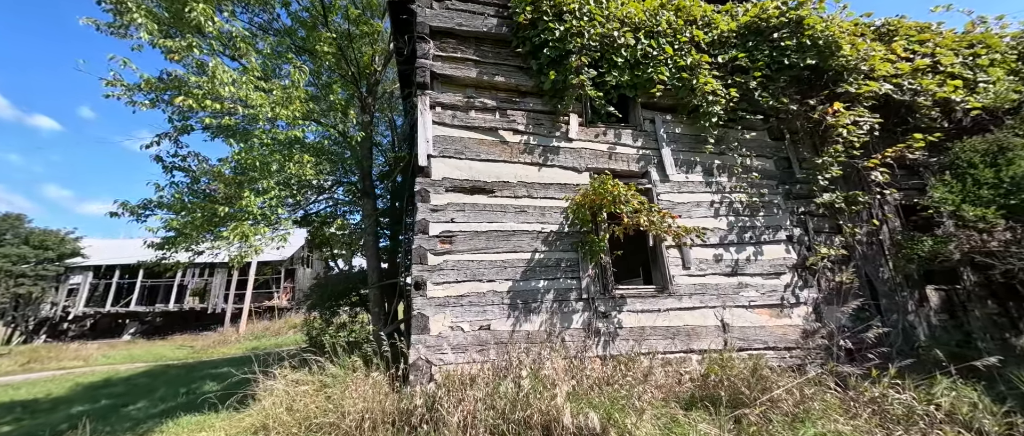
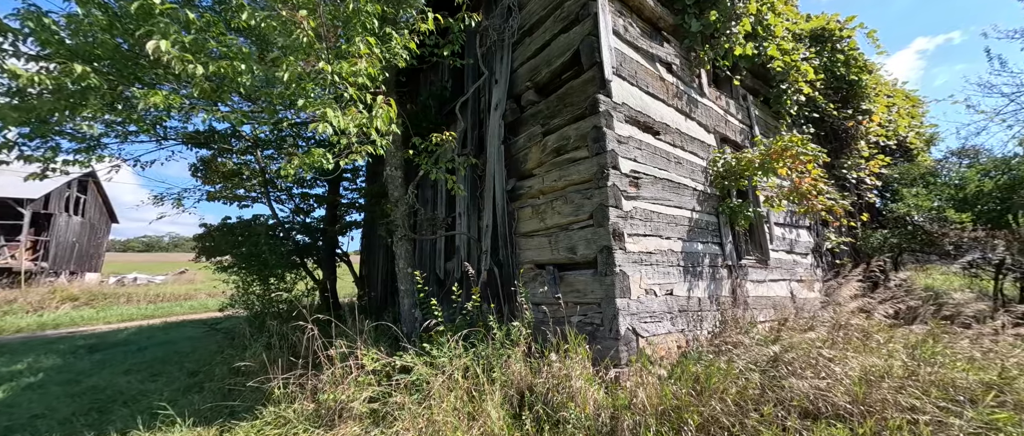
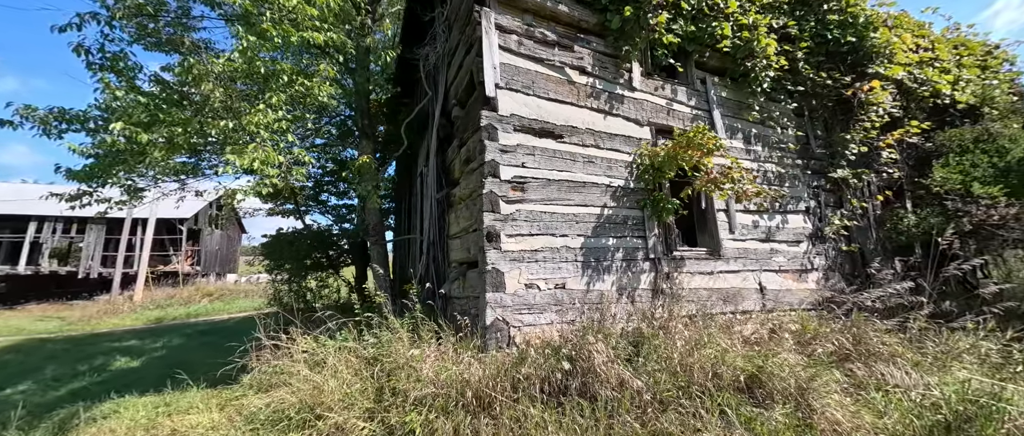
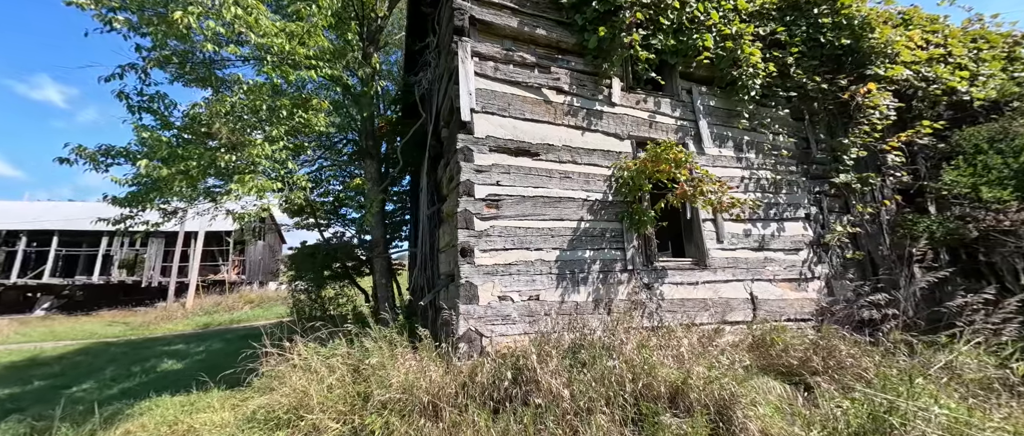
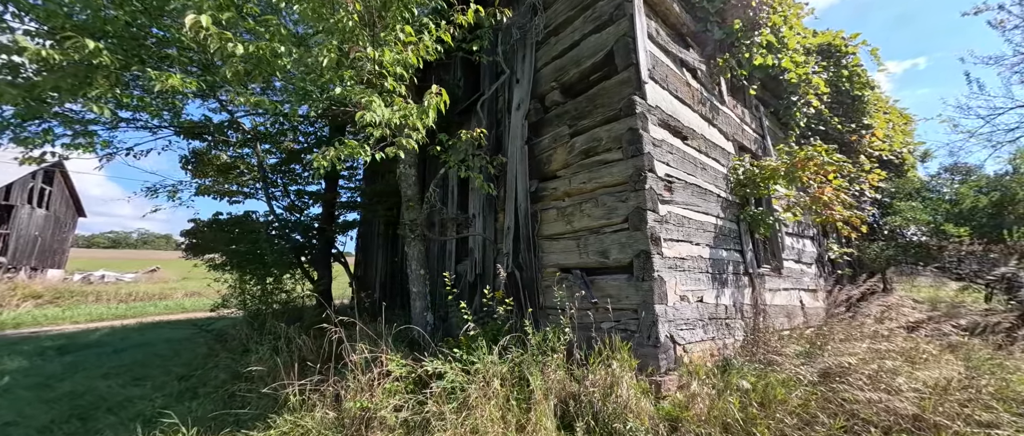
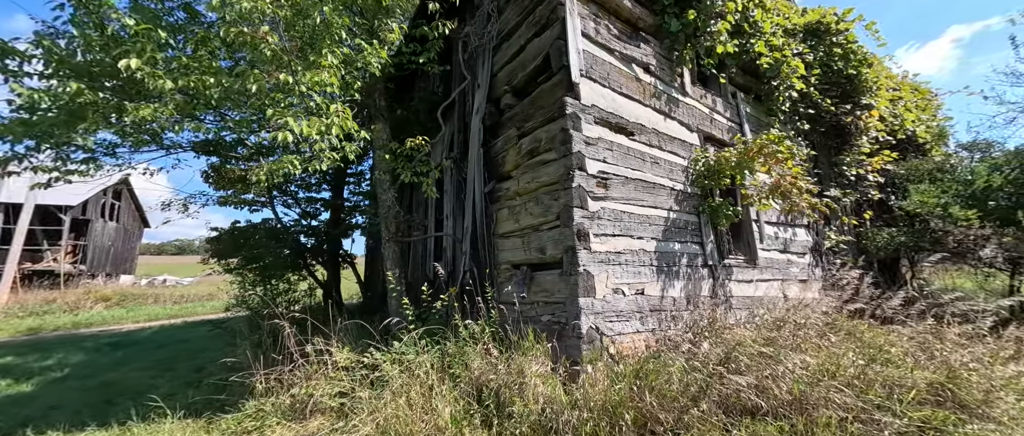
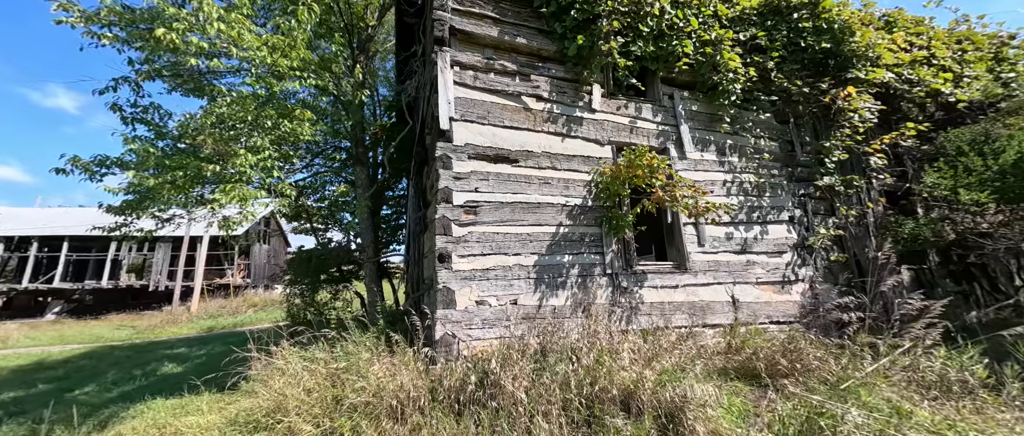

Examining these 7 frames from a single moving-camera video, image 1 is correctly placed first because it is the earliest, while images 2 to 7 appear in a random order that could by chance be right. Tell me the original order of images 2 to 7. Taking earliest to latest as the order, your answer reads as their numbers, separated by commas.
7, 4, 3, 6, 2, 5
